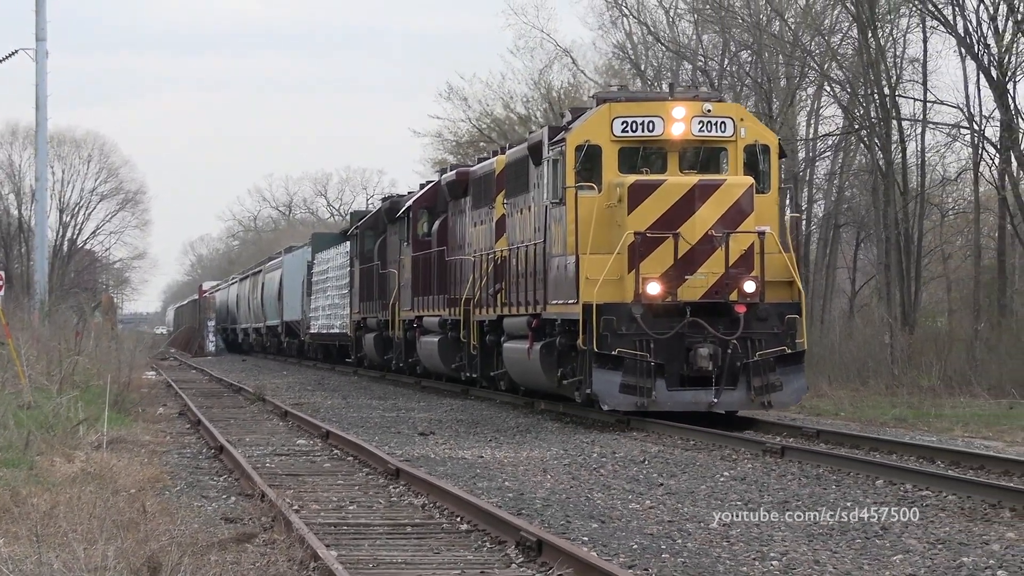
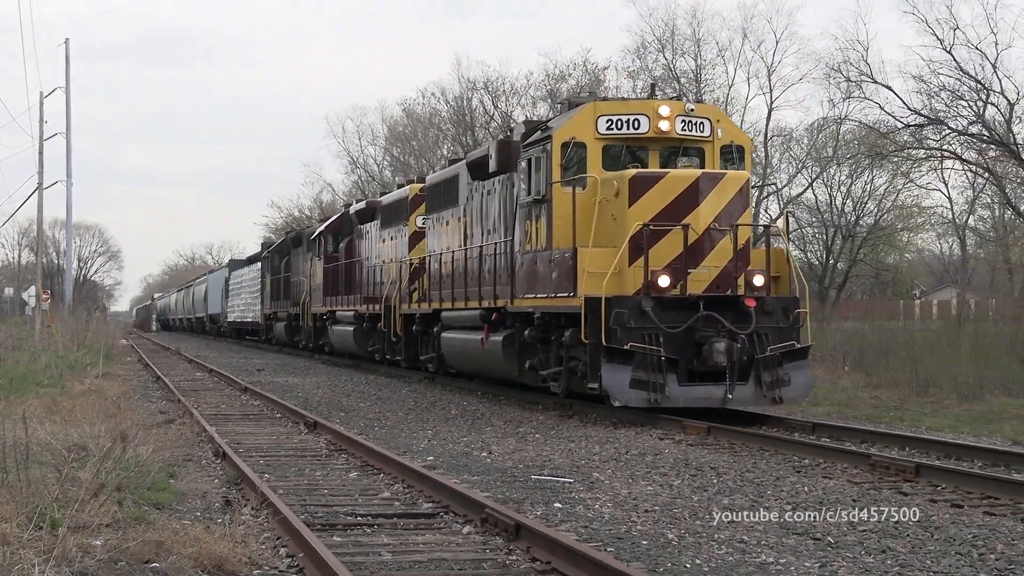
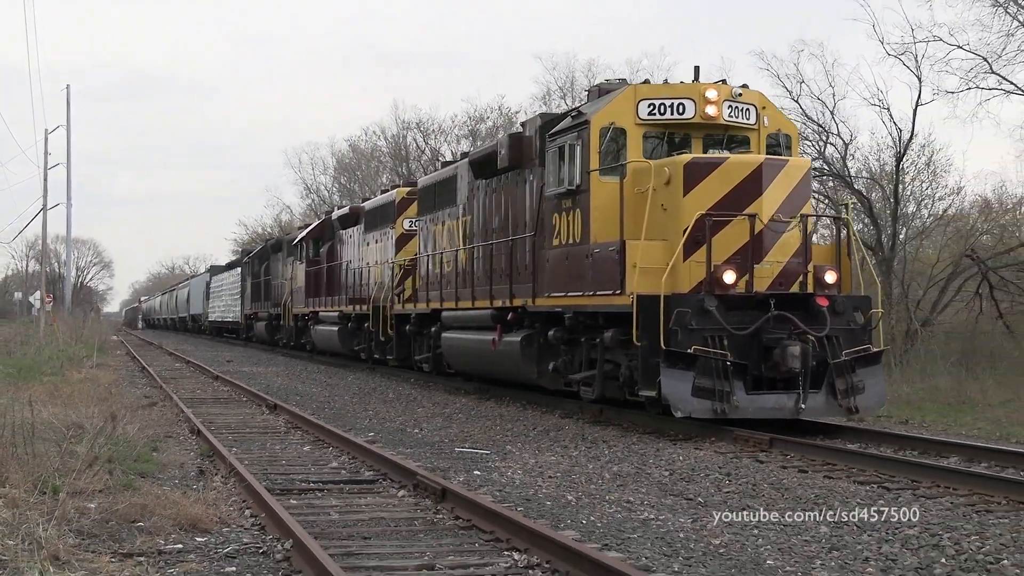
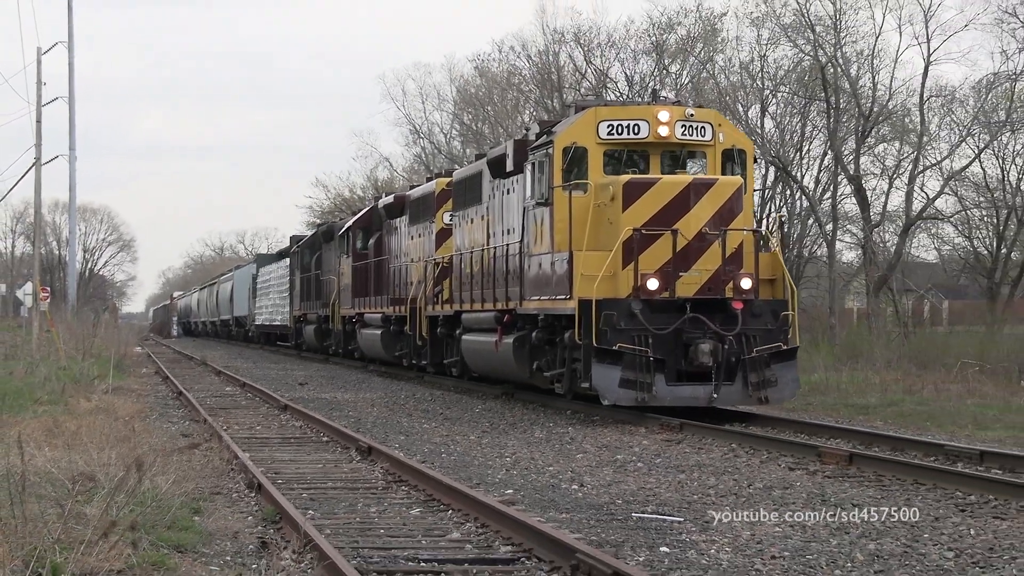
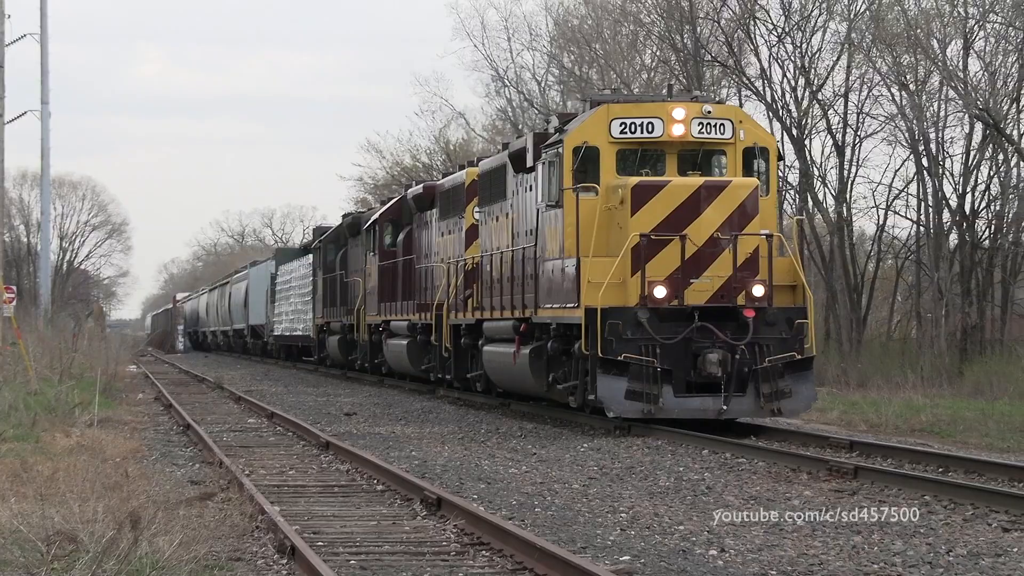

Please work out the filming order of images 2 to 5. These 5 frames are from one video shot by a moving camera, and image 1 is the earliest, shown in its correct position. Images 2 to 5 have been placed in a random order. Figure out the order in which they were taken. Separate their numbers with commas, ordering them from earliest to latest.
5, 4, 2, 3
